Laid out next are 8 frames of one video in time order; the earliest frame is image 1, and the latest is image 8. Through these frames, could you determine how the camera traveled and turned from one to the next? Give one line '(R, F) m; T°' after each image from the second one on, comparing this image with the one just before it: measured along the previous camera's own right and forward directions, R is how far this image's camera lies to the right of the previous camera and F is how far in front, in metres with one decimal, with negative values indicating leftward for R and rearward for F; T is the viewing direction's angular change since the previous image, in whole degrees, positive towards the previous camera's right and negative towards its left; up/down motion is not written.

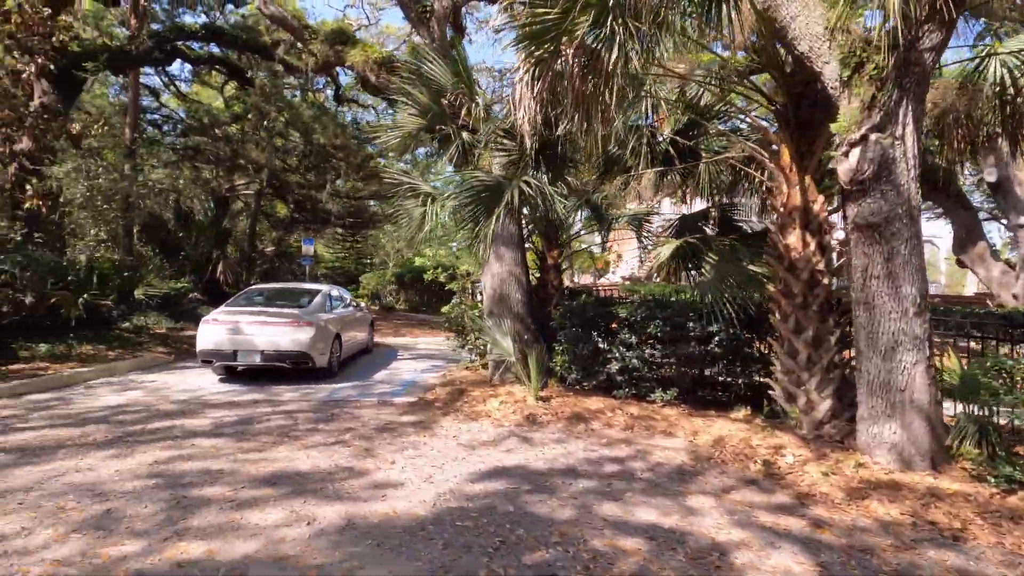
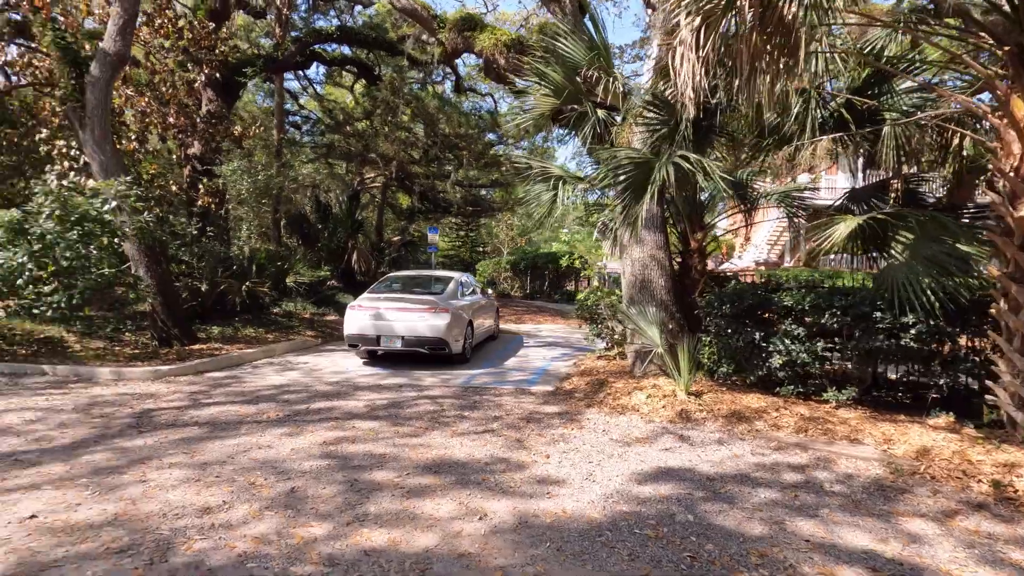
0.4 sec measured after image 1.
(-0.6, +0.3) m; -11°
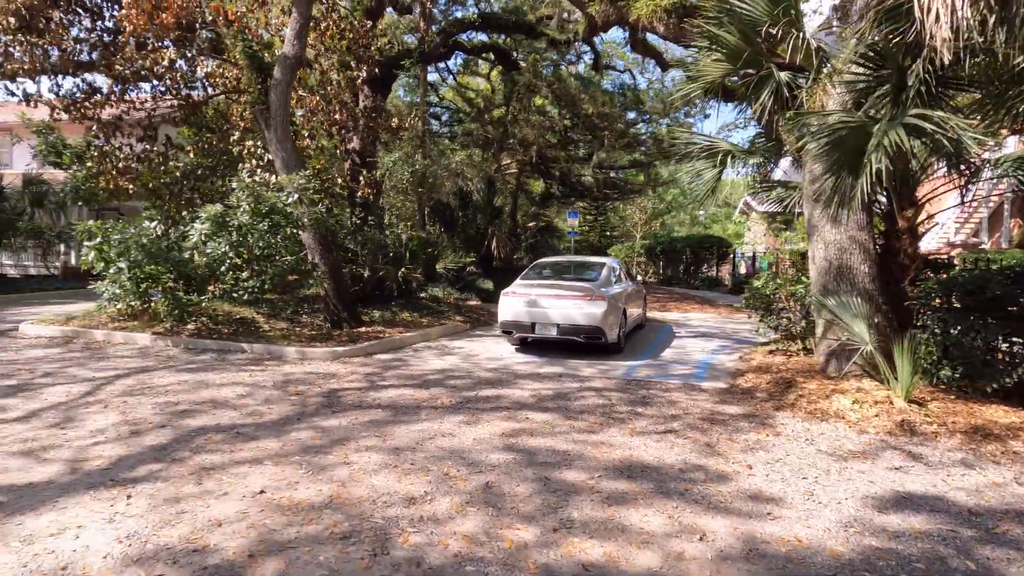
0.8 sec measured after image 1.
(-0.7, +0.3) m; -13°
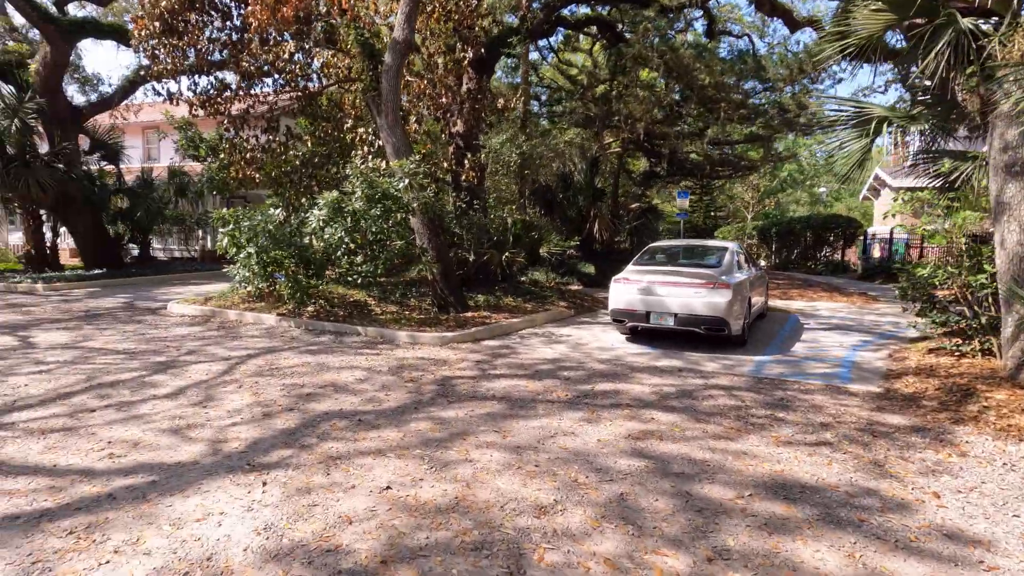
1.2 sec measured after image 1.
(-0.3, +0.4) m; -10°
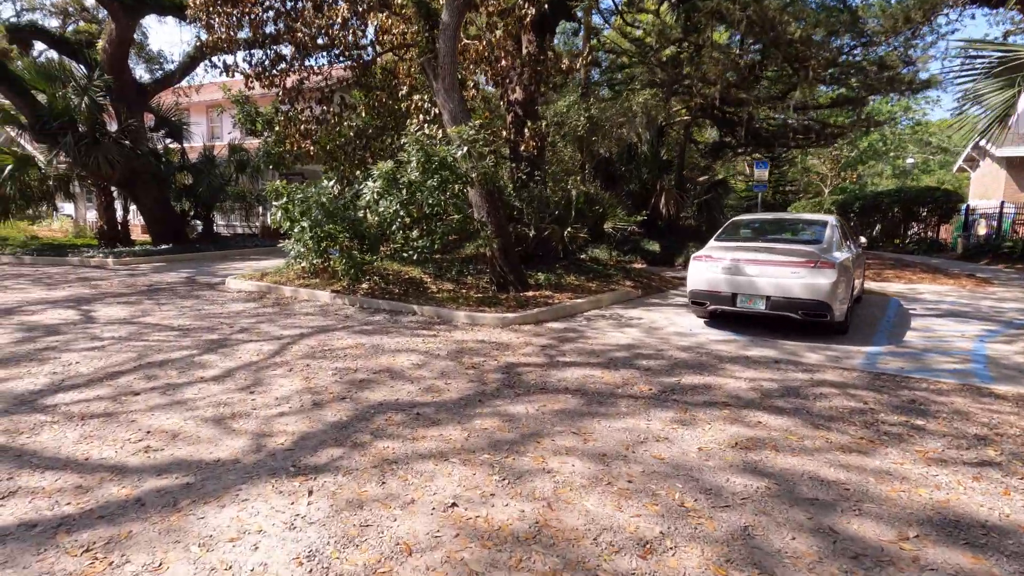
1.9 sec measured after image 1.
(-0.3, +0.7) m; -5°
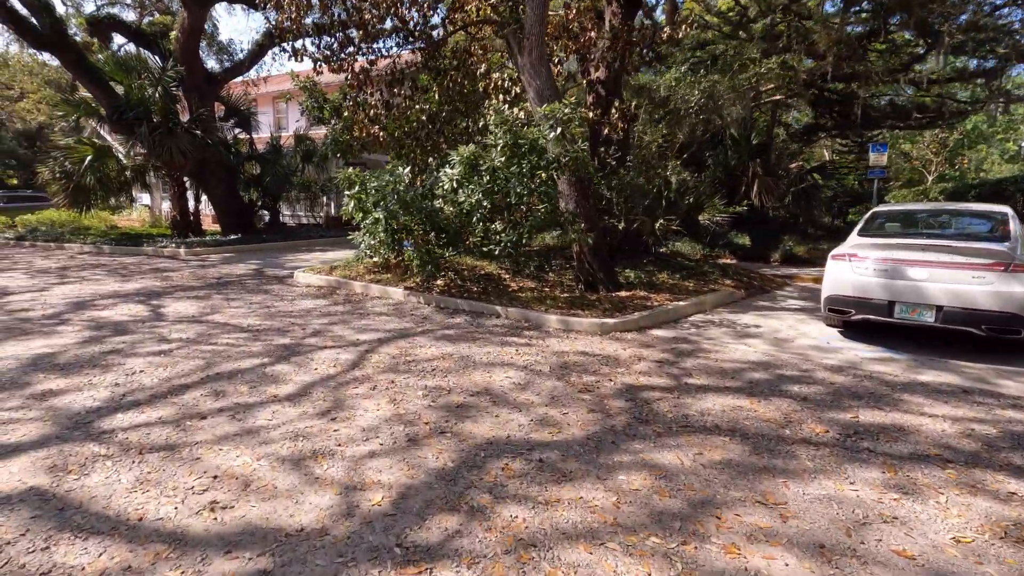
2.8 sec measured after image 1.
(-0.7, +1.0) m; -5°
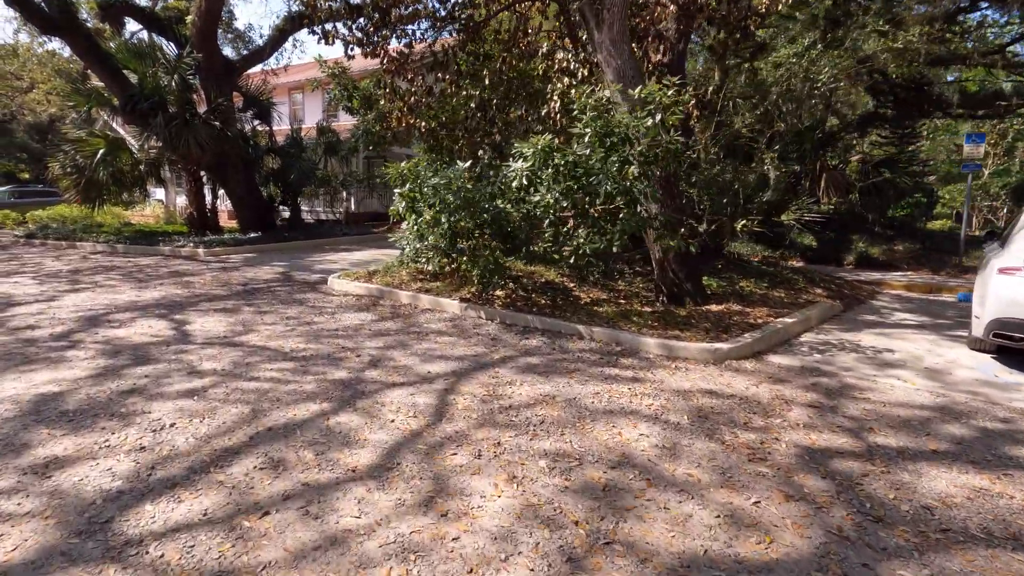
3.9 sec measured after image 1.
(-1.0, +1.2) m; -1°
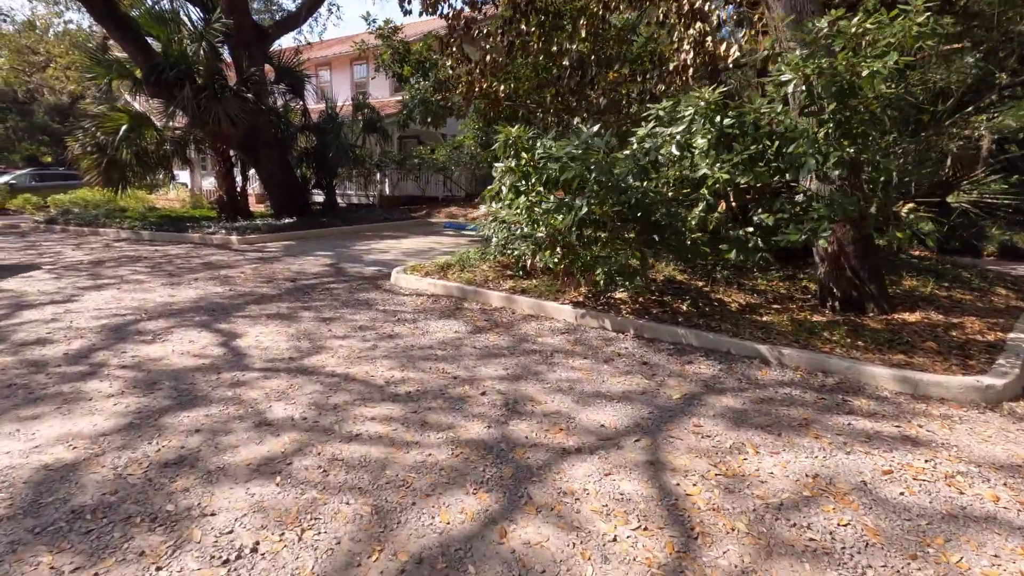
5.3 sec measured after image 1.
(-1.3, +1.7) m; -2°
